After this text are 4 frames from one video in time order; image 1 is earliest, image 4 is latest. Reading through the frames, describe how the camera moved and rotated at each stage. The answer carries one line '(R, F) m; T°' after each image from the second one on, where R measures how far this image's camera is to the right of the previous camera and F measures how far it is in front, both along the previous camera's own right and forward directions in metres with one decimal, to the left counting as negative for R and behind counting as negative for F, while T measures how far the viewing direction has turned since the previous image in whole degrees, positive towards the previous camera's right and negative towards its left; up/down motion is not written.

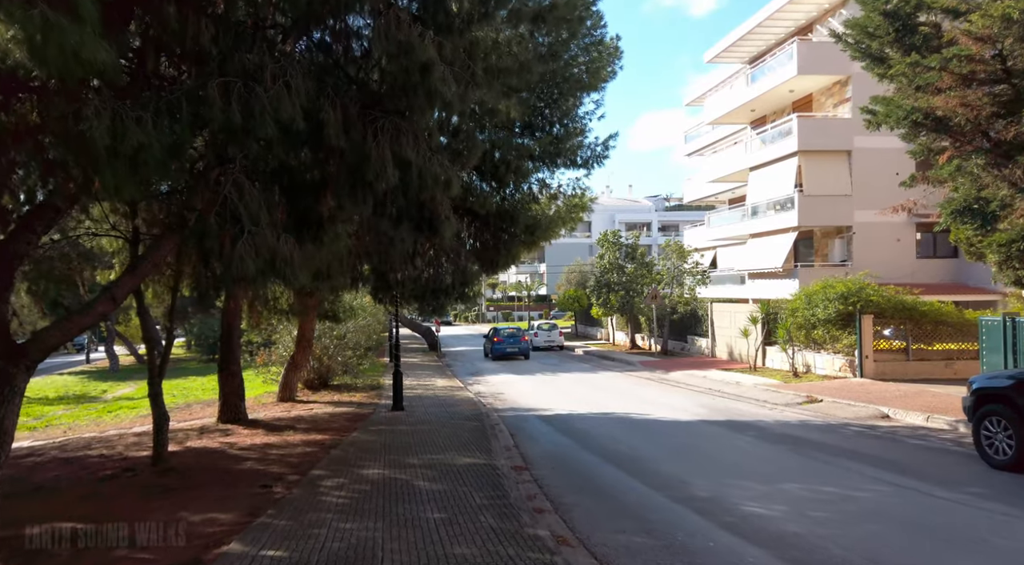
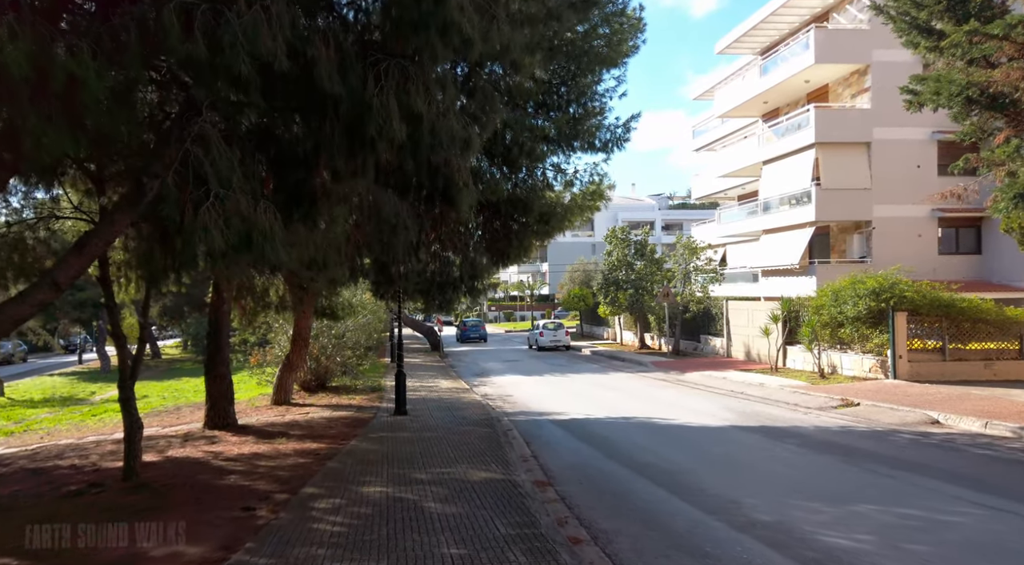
(-0.2, +1.2) m; 0°
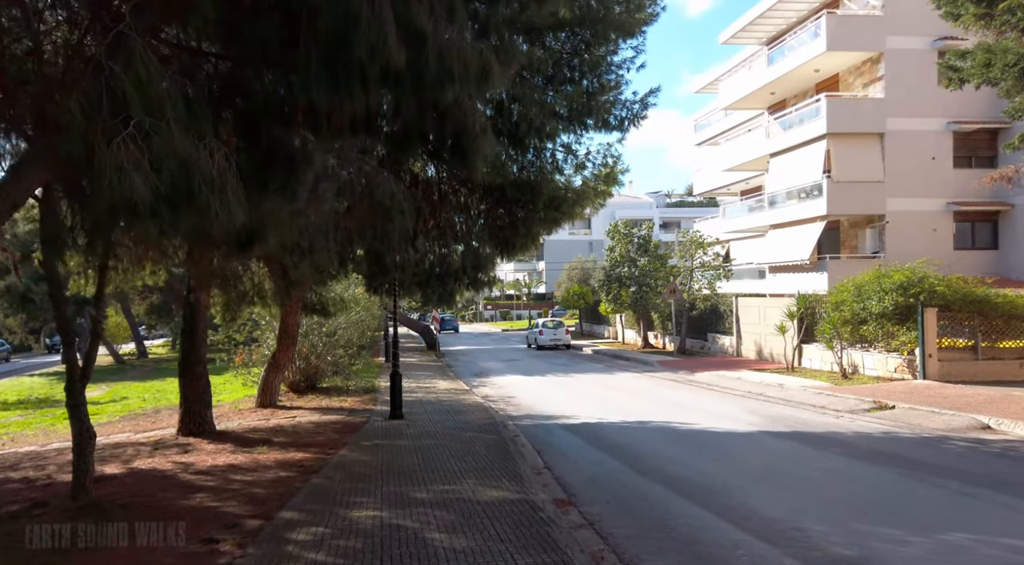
(-0.2, +1.2) m; 0°
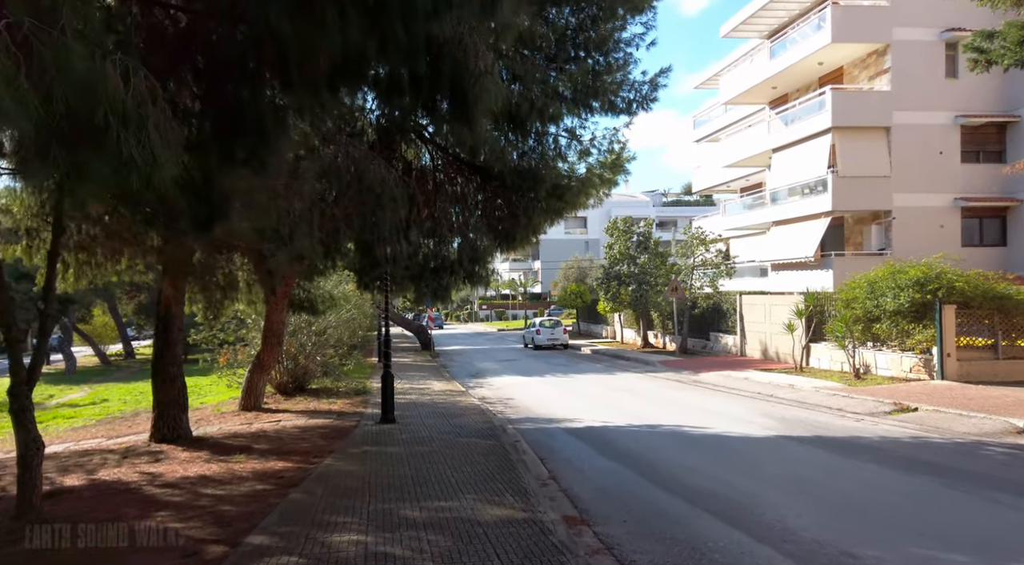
(-0.1, +0.9) m; 0°
